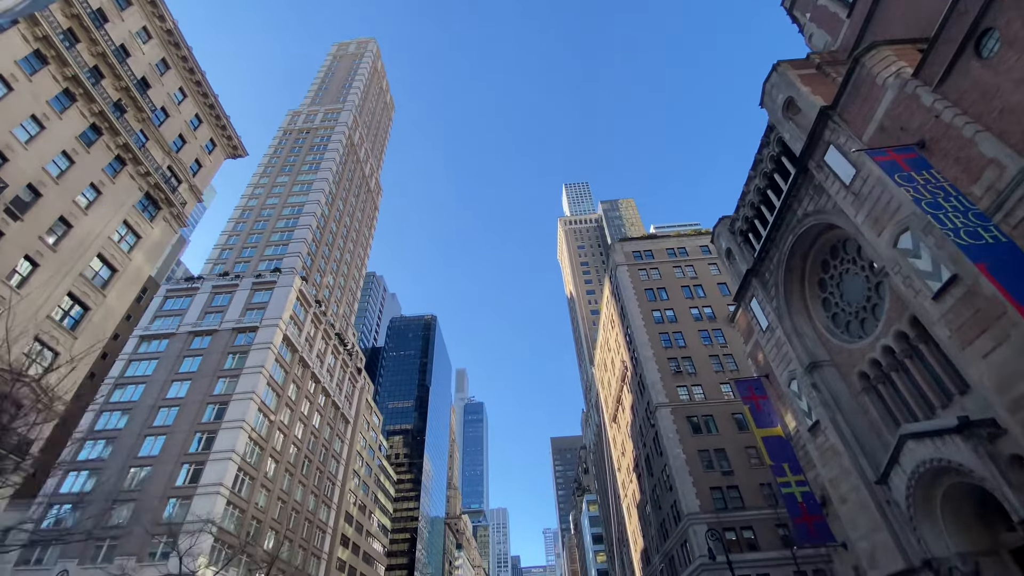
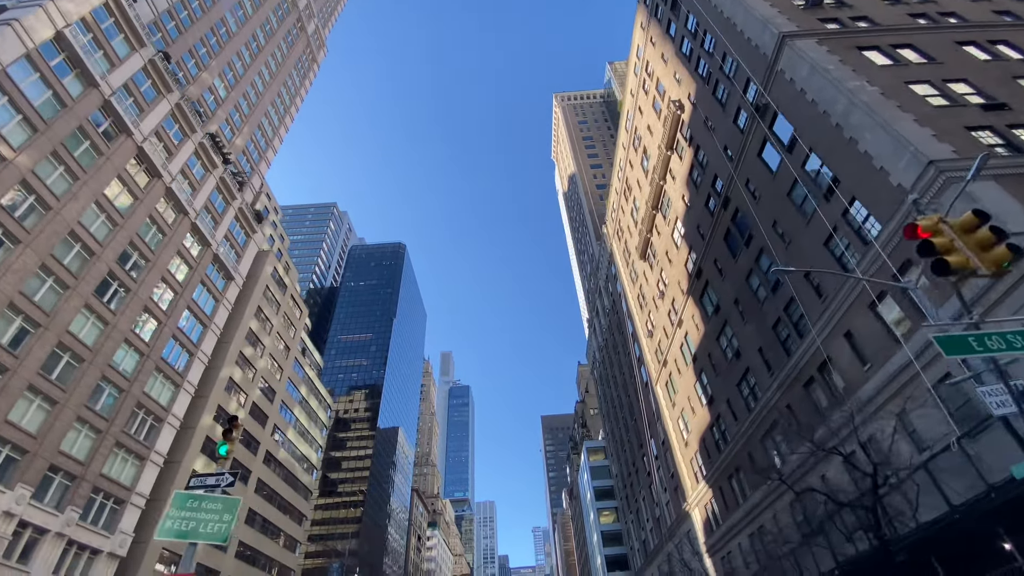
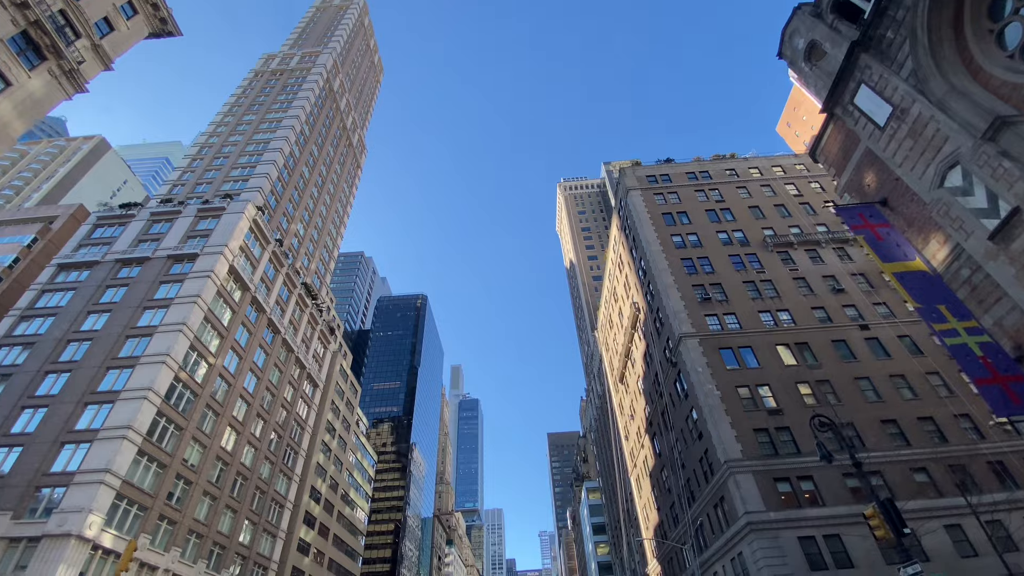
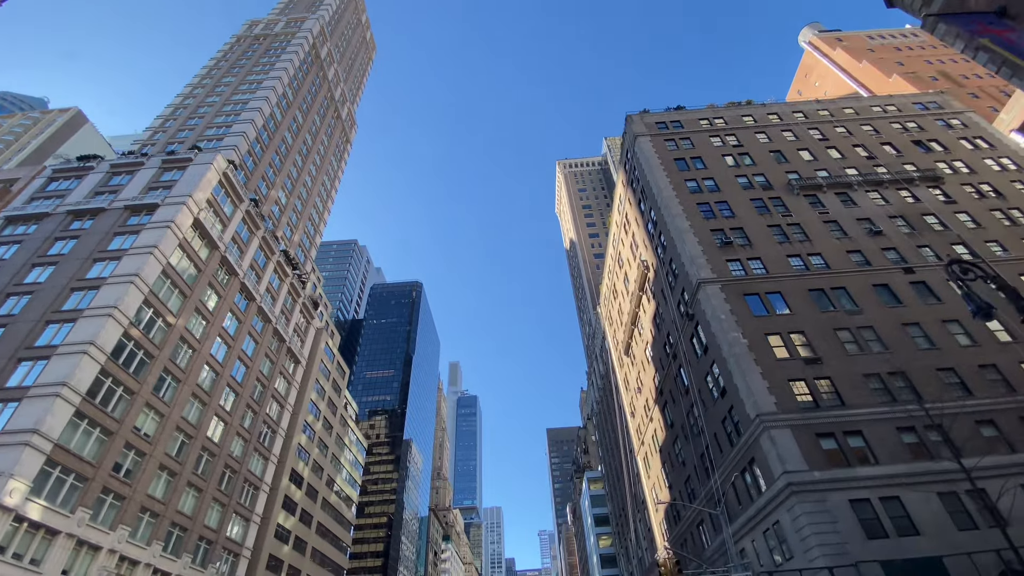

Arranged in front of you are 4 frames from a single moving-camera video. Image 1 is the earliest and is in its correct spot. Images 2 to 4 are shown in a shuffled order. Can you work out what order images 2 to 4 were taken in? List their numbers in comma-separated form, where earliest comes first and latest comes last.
3, 4, 2
